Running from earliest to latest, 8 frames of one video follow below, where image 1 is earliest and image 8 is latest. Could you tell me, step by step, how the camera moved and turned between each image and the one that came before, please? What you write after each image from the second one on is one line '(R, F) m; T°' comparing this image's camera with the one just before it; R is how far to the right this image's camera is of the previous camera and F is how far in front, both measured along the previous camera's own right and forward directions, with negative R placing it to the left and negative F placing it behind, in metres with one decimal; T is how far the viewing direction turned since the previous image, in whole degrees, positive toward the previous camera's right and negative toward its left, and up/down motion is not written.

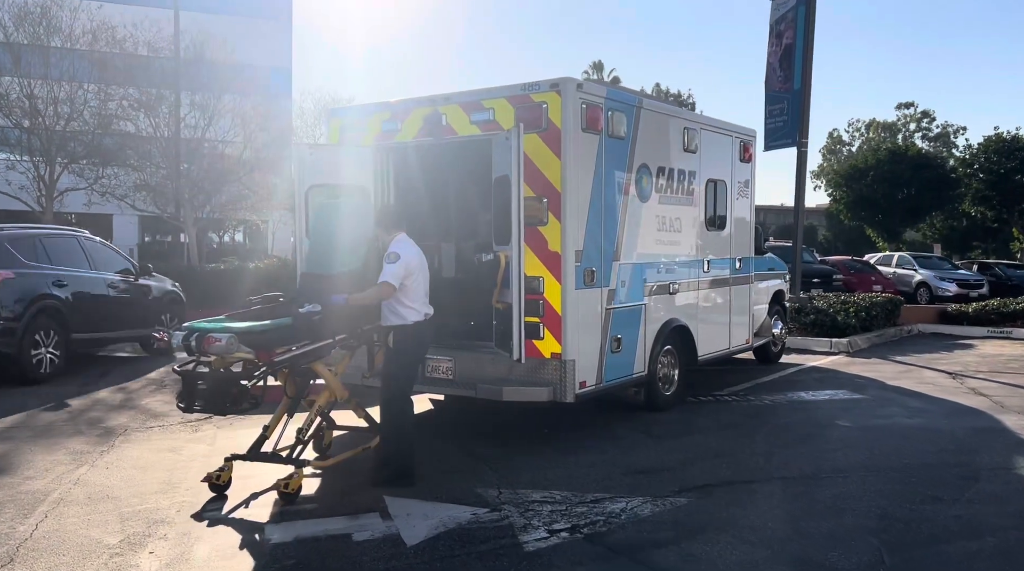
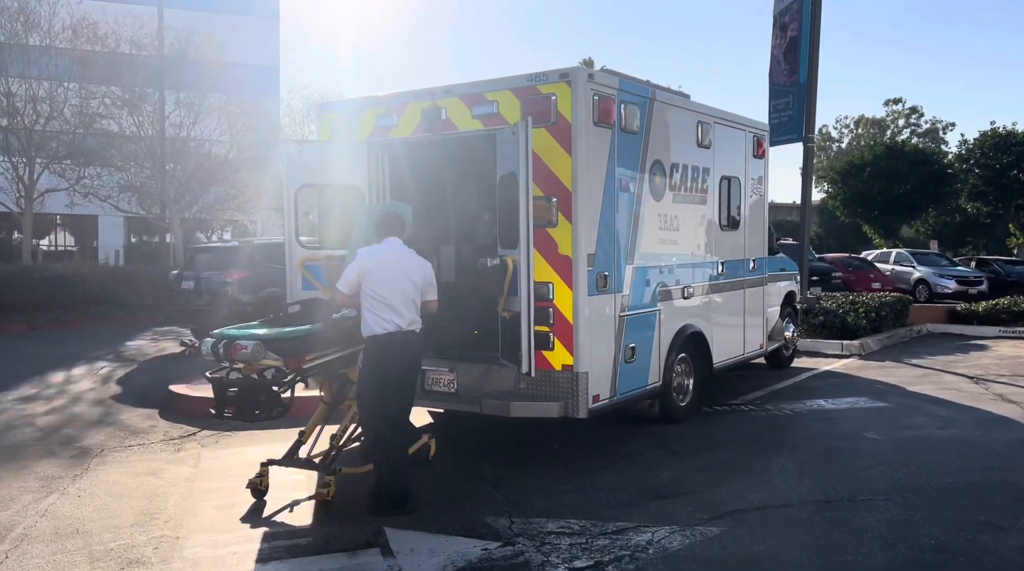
(-0.1, +0.5) m; +1°
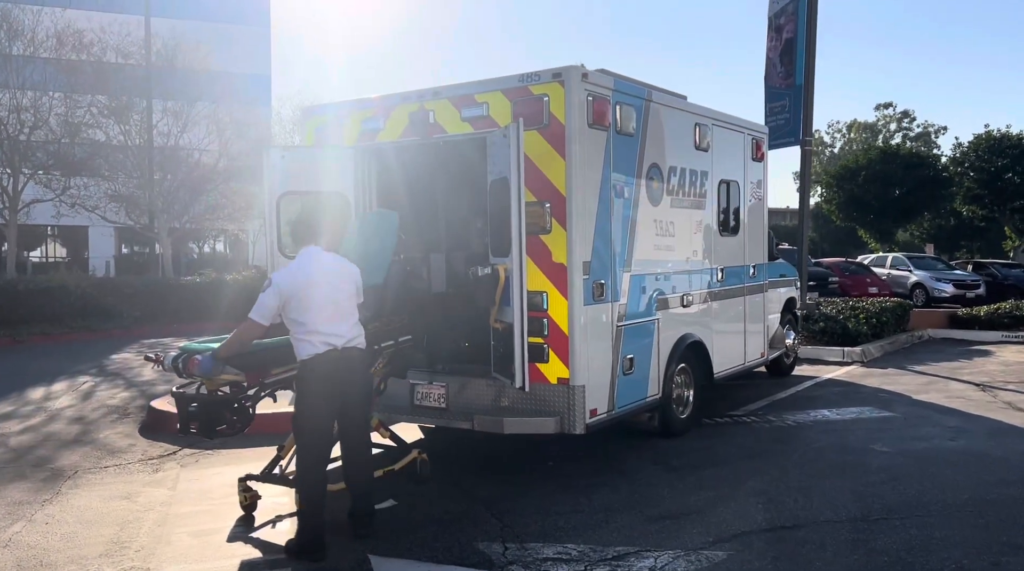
(0.0, +0.3) m; 0°
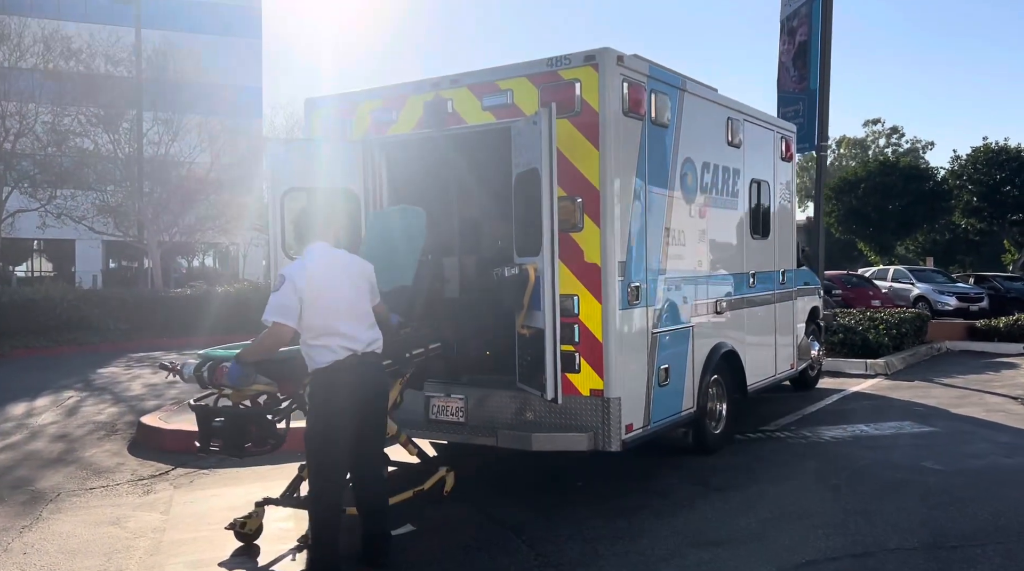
(-0.2, +0.5) m; +1°
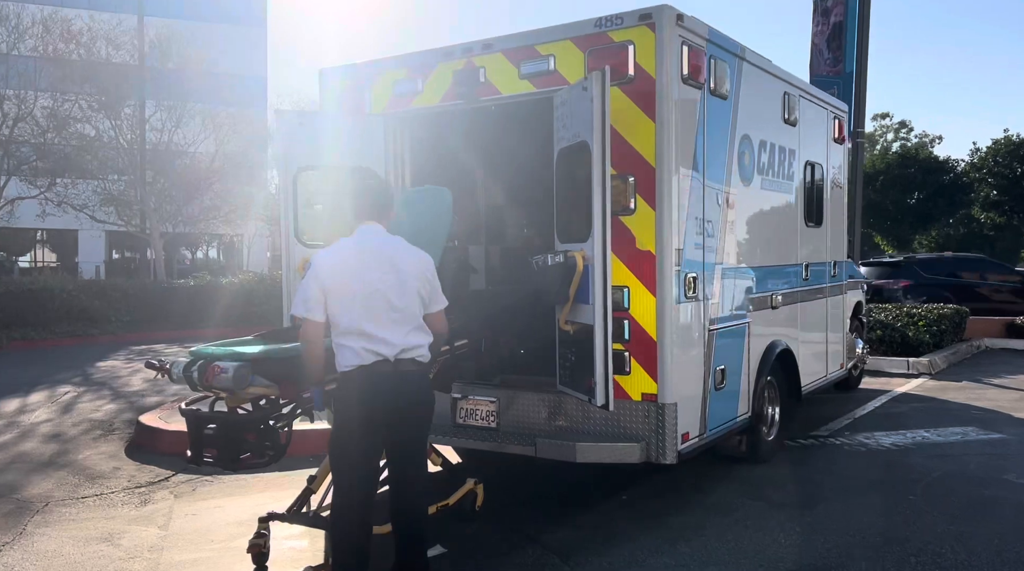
(-0.2, +0.6) m; 0°
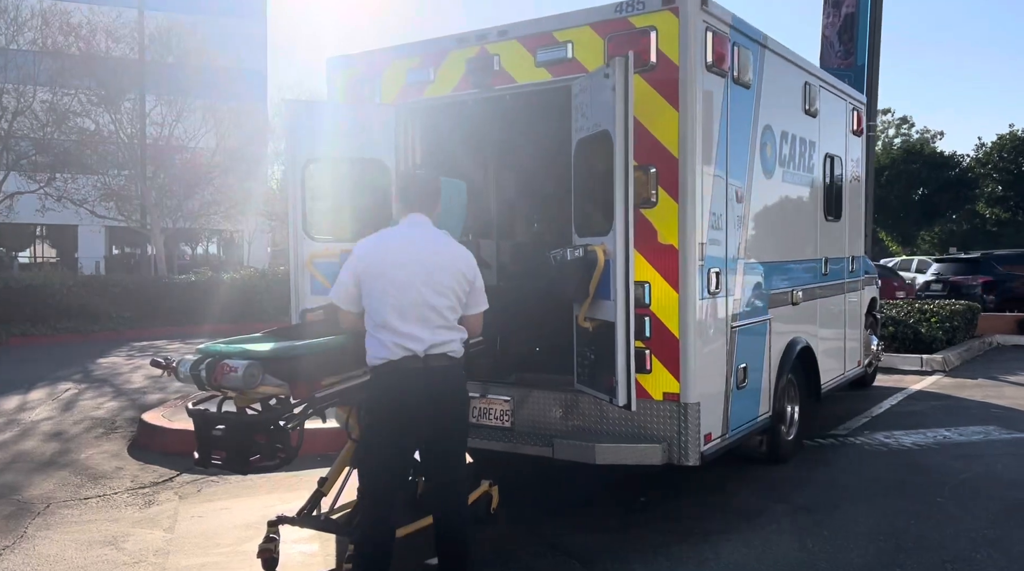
(-0.1, +0.2) m; 0°
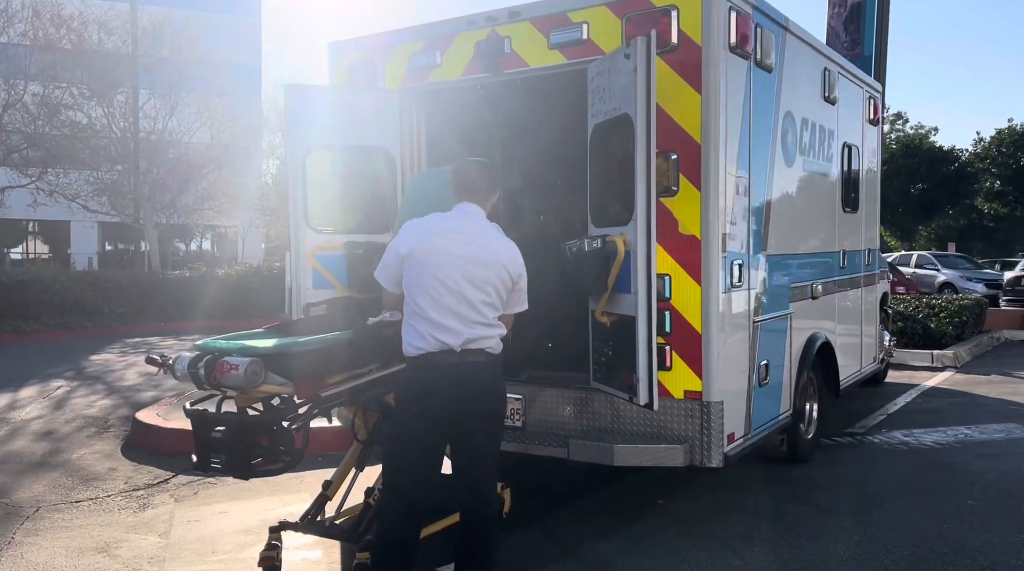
(-0.1, +0.2) m; 0°
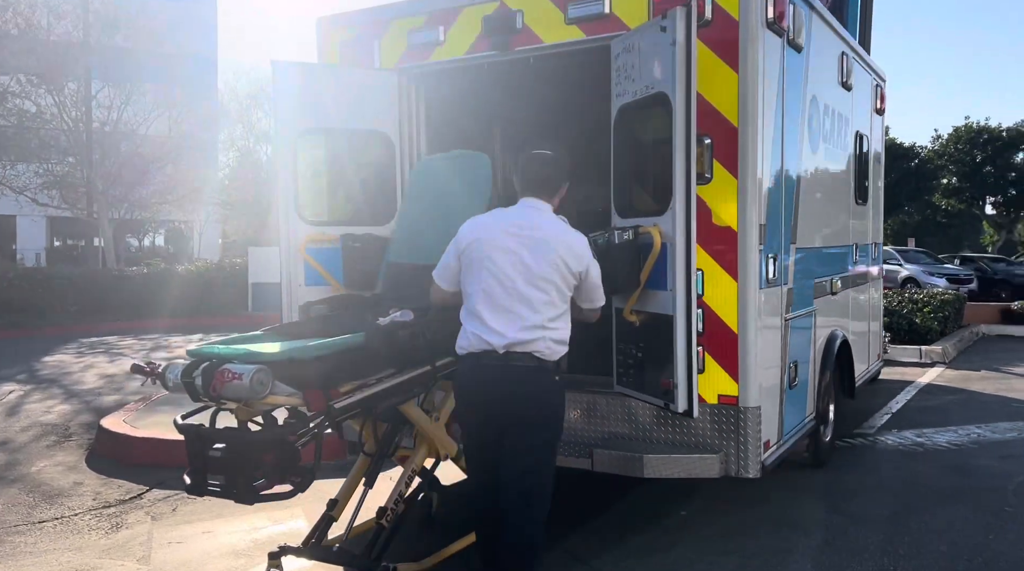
(-0.3, +0.4) m; +3°
